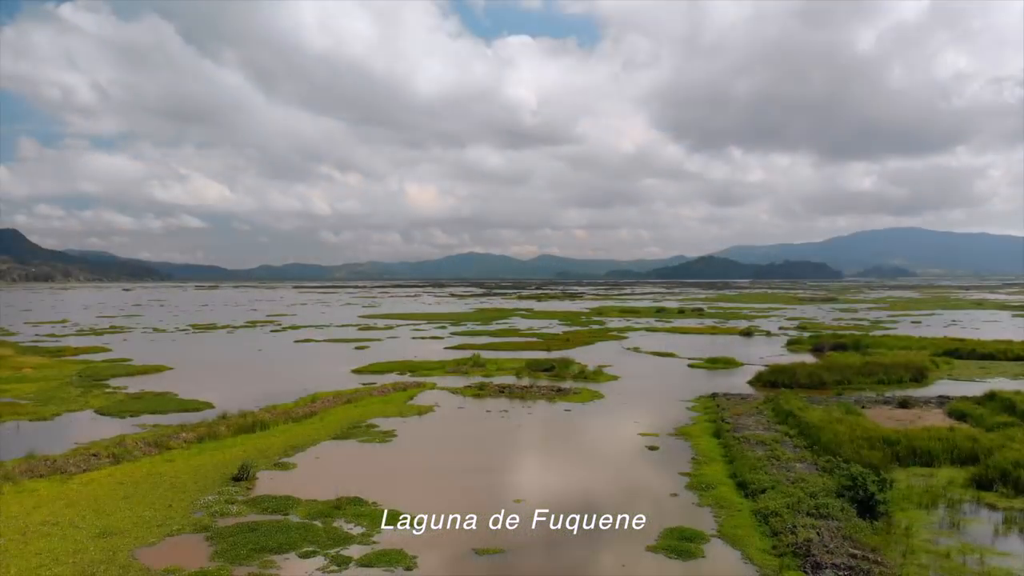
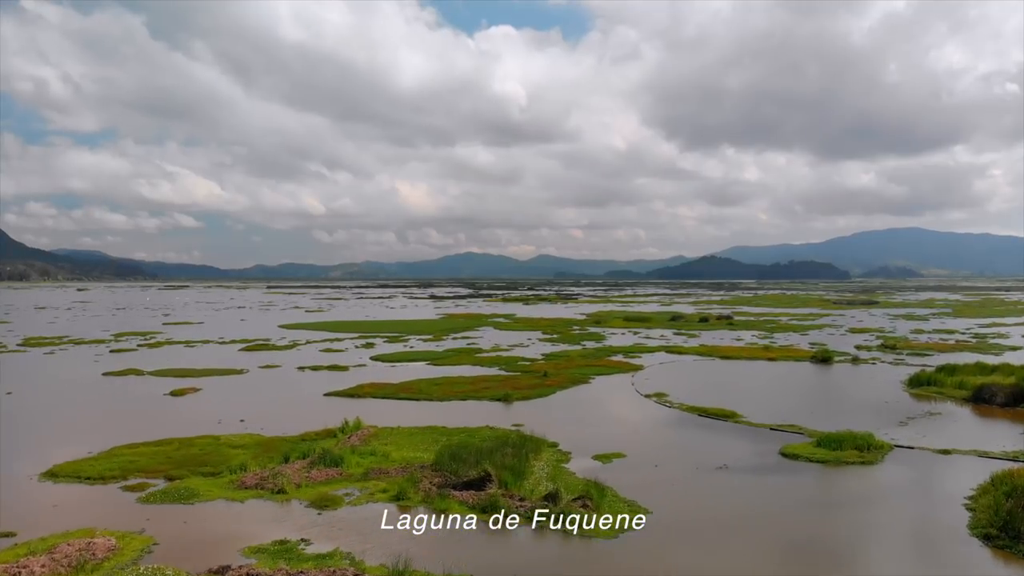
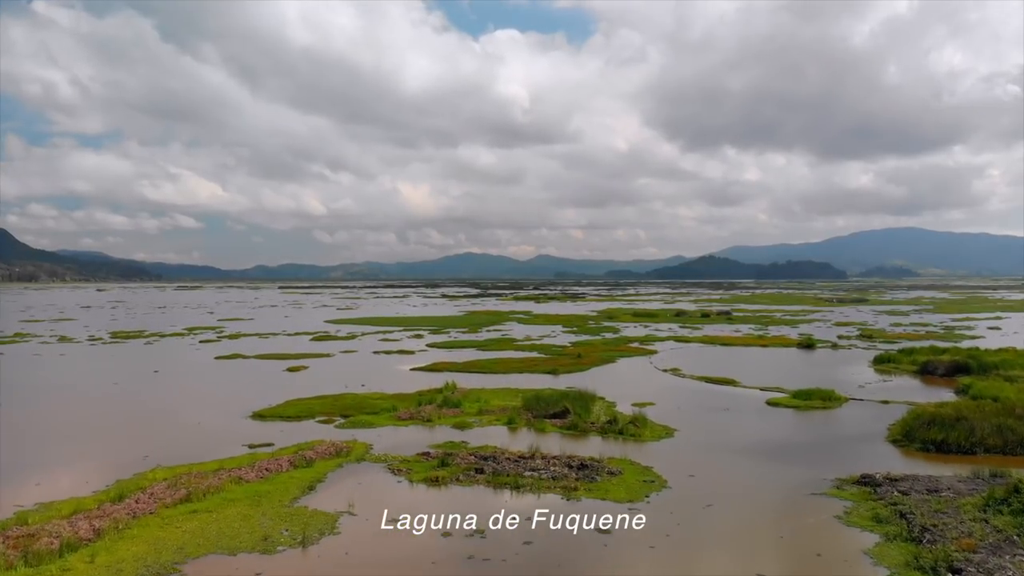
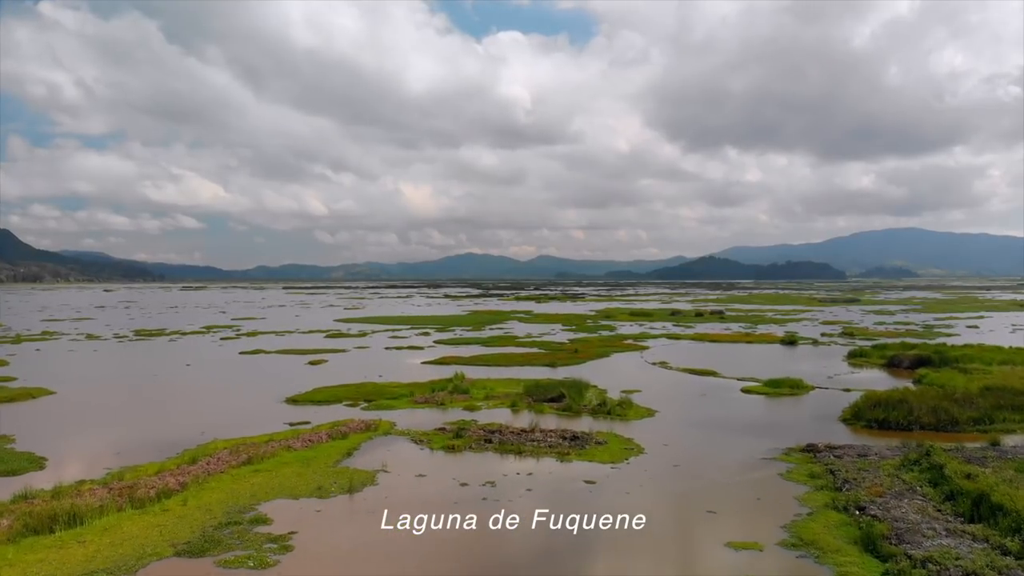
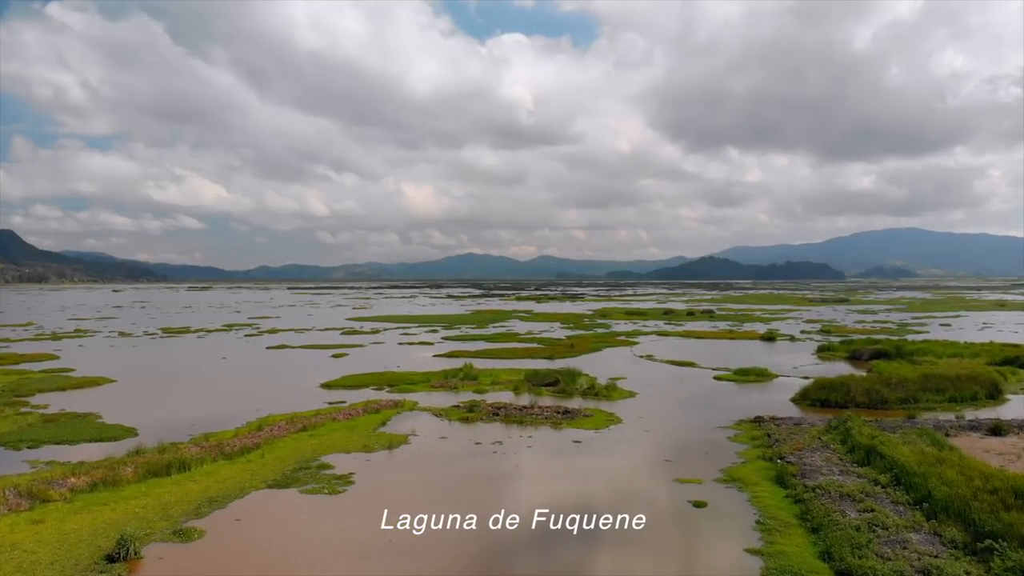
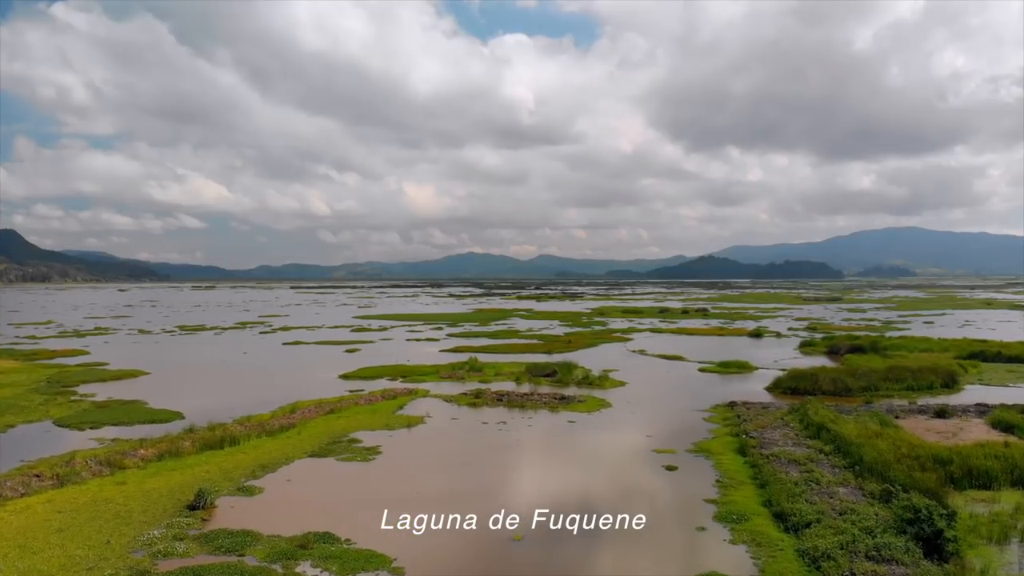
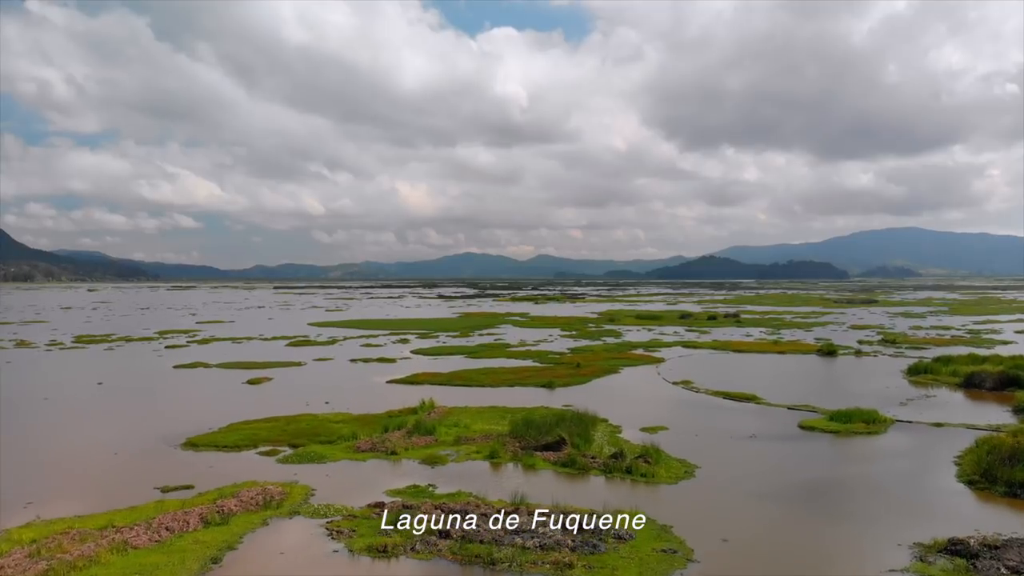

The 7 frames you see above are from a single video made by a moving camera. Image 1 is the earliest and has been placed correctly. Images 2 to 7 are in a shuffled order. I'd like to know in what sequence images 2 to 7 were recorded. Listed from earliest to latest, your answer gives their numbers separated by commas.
6, 5, 4, 3, 7, 2
